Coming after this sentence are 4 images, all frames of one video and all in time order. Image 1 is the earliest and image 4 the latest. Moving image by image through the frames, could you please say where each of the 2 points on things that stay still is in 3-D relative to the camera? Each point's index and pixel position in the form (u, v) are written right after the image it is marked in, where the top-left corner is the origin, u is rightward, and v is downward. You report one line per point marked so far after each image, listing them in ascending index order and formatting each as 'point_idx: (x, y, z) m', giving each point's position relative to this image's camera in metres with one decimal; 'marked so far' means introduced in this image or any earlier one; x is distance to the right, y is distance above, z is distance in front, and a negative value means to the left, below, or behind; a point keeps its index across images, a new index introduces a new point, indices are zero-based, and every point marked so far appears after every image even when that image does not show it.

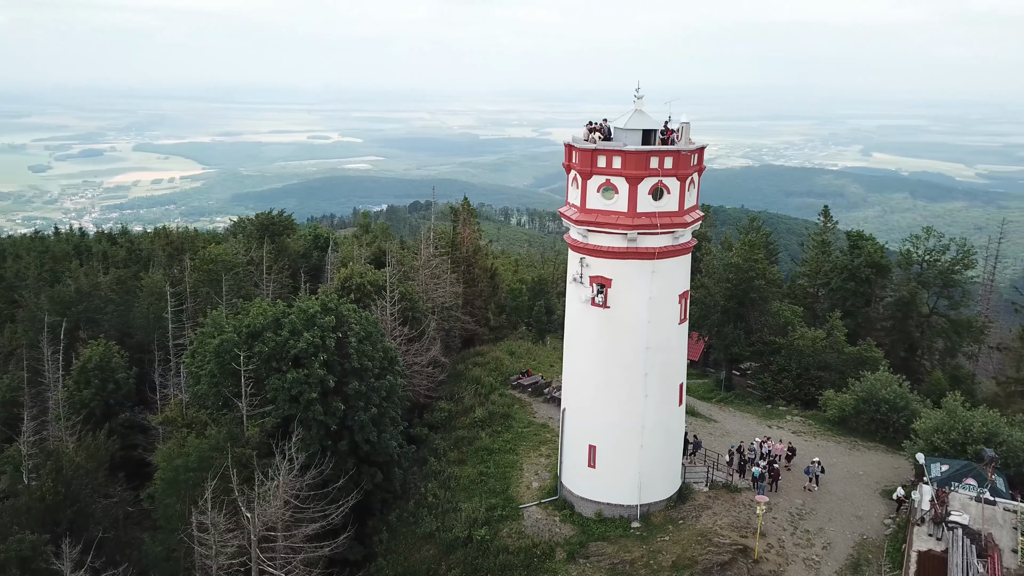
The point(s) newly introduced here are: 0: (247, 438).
0: (-6.7, -3.7, +19.8) m
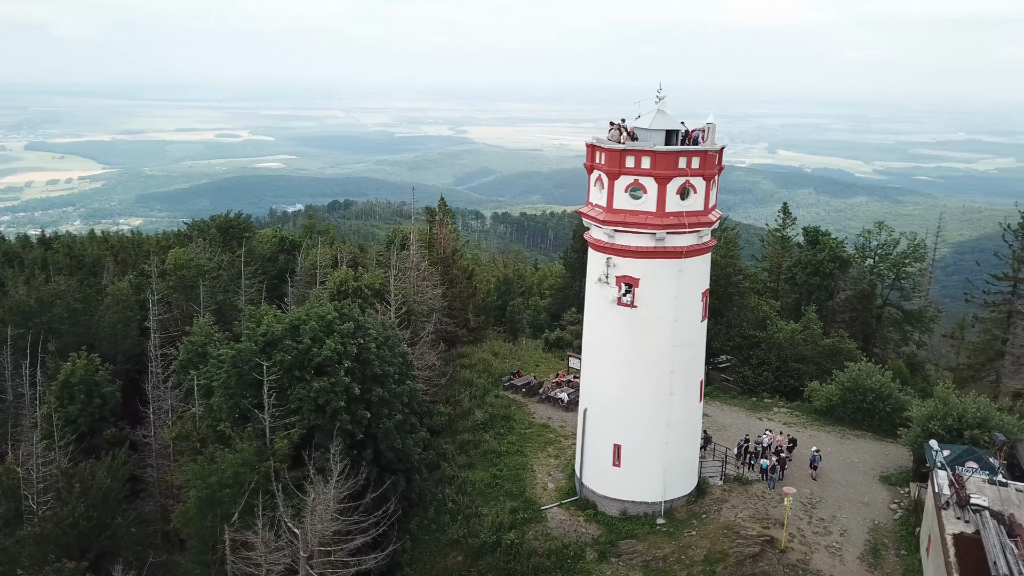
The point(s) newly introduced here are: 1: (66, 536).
0: (-5.7, -3.9, +19.1) m
1: (-9.7, -5.4, +17.4) m
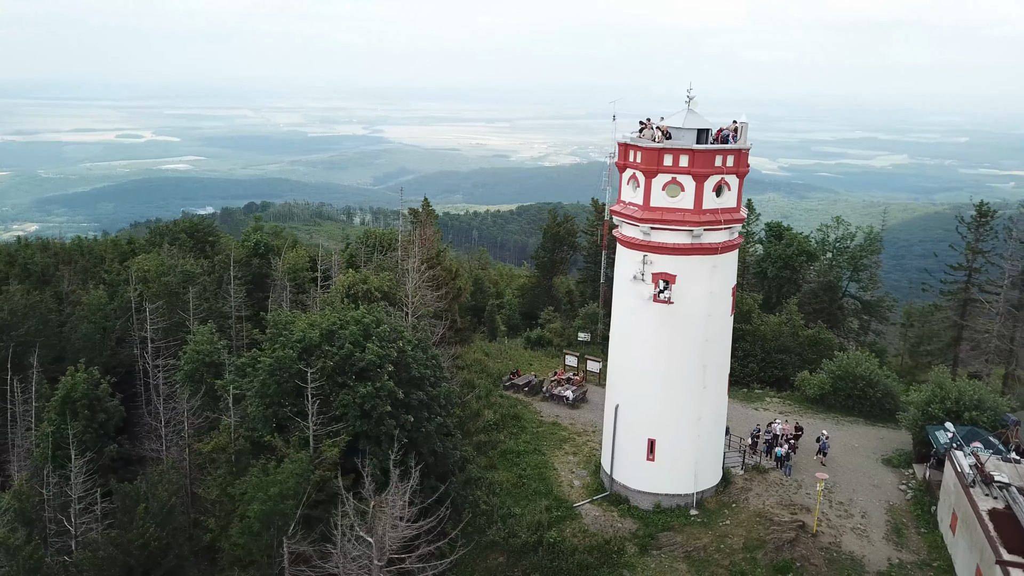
0: (-4.3, -4.0, +18.6) m
1: (-8.1, -5.6, +16.5) m
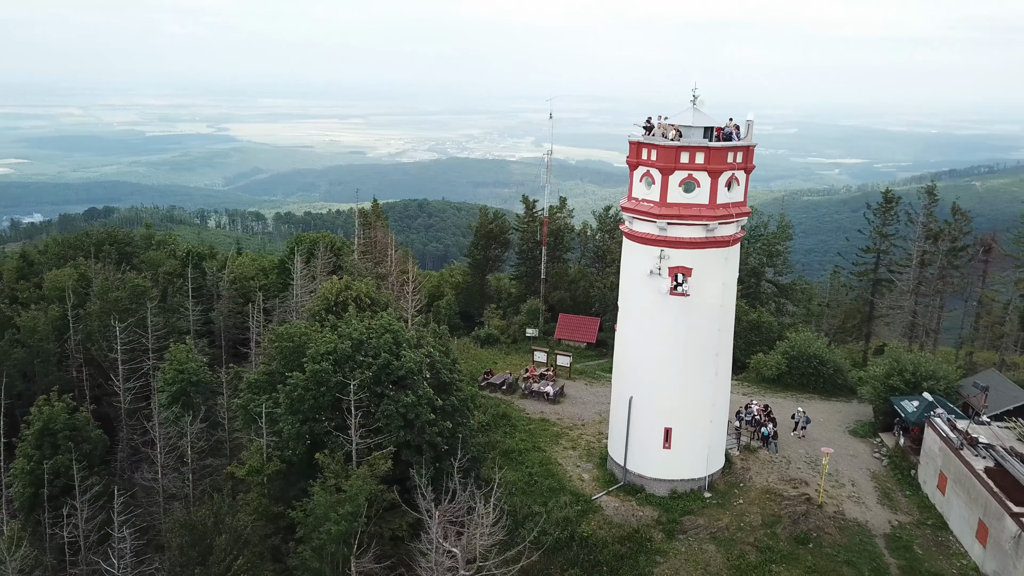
0: (-2.8, -4.2, +18.0) m
1: (-6.2, -6.0, +15.4) m
